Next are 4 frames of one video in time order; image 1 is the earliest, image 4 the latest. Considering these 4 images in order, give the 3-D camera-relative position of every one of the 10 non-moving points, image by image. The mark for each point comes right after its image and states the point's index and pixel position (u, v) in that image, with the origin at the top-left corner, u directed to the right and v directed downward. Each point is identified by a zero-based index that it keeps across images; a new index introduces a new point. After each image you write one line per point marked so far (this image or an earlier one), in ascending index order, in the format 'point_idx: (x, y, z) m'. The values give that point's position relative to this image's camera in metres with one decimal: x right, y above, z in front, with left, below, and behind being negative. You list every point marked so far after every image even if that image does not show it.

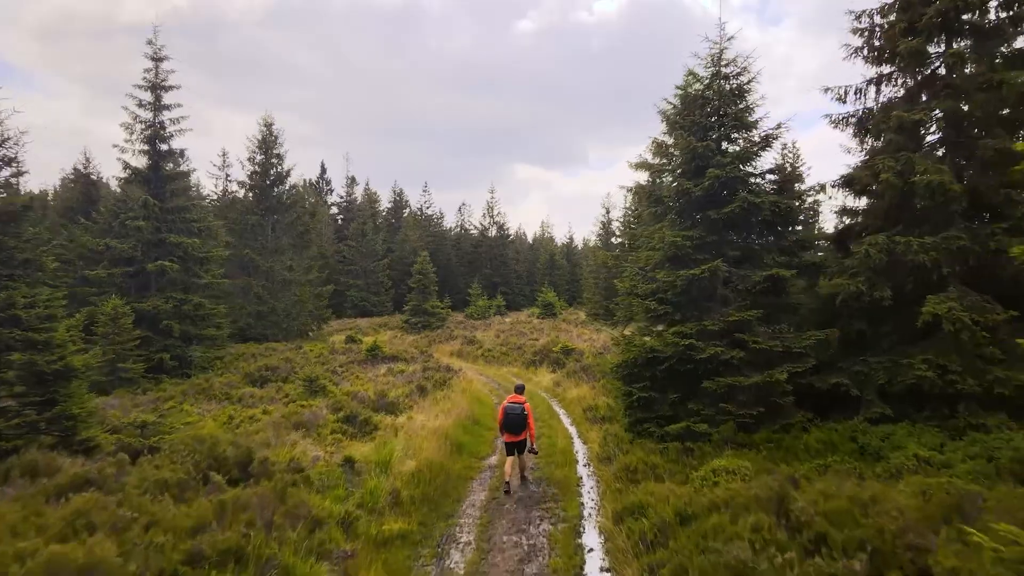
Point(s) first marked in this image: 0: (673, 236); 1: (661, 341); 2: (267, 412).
0: (+2.2, +0.7, +9.8) m
1: (+1.9, -0.7, +9.5) m
2: (-4.2, -2.1, +12.4) m
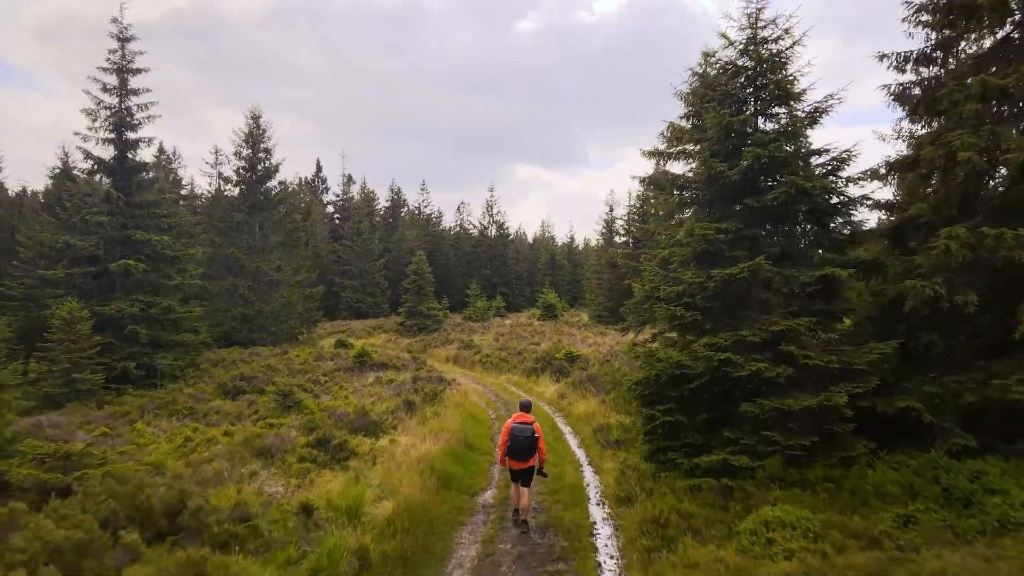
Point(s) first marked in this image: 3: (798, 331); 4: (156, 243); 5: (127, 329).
0: (+2.1, +0.7, +8.2) m
1: (+1.9, -0.7, +7.9) m
2: (-4.2, -2.2, +10.8) m
3: (+3.0, -0.5, +7.7) m
4: (-8.3, +1.1, +17.1) m
5: (-8.6, -0.9, +16.3) m
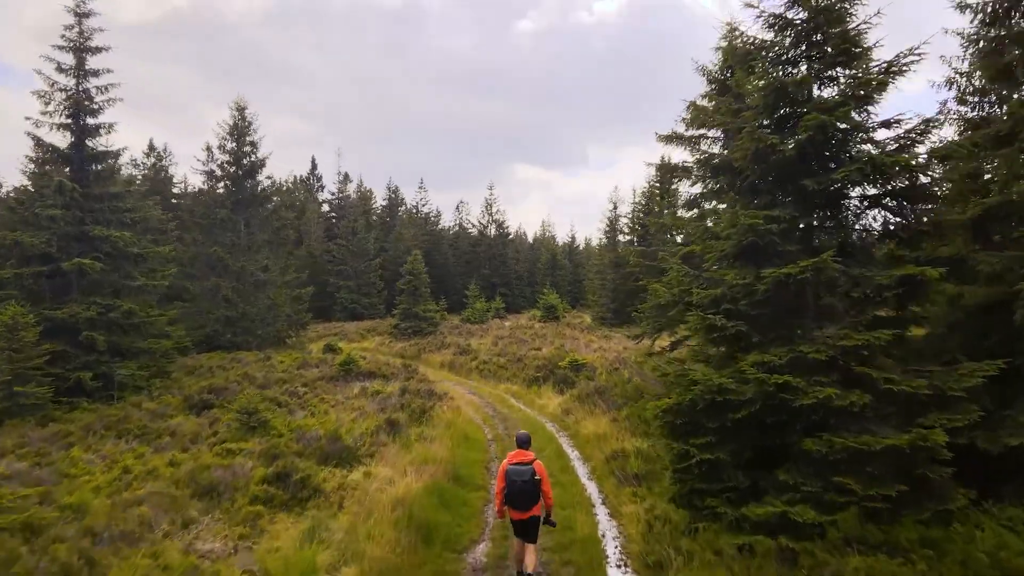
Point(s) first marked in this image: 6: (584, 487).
0: (+2.1, +0.6, +6.6) m
1: (+1.9, -0.8, +6.3) m
2: (-4.2, -2.2, +9.2) m
3: (+3.0, -0.5, +6.0) m
4: (-8.3, +1.0, +15.4) m
5: (-8.6, -0.9, +14.6) m
6: (+0.8, -2.3, +8.4) m
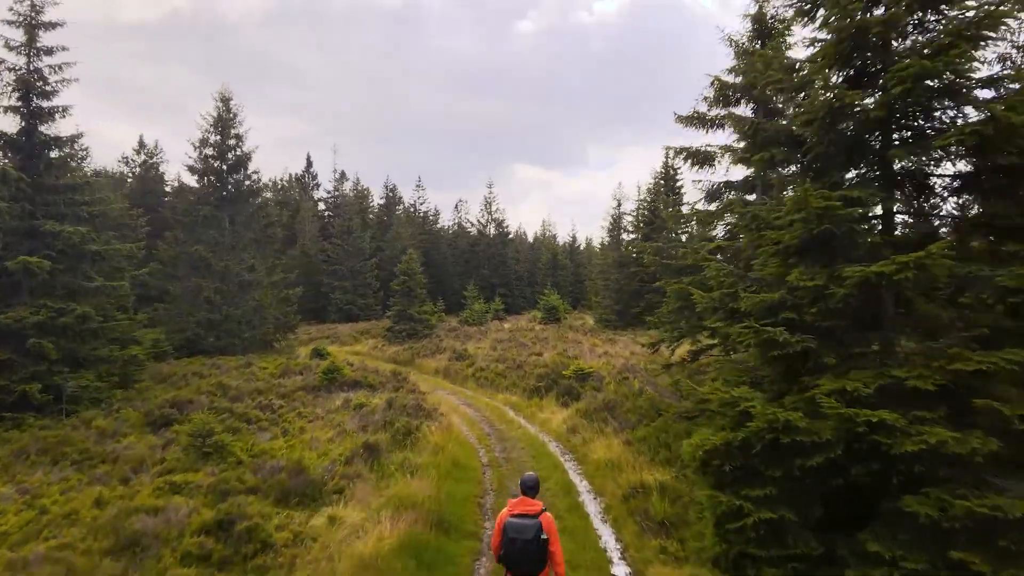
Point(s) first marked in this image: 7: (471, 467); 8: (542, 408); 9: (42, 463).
0: (+2.1, +0.6, +5.0) m
1: (+1.9, -0.8, +4.7) m
2: (-4.3, -2.2, +7.6) m
3: (+2.9, -0.5, +4.4) m
4: (-8.4, +1.0, +13.9) m
5: (-8.6, -1.0, +13.1) m
6: (+0.8, -2.3, +6.9) m
7: (-0.5, -2.3, +9.4) m
8: (+0.6, -2.4, +14.4) m
9: (-6.2, -2.3, +9.7) m
